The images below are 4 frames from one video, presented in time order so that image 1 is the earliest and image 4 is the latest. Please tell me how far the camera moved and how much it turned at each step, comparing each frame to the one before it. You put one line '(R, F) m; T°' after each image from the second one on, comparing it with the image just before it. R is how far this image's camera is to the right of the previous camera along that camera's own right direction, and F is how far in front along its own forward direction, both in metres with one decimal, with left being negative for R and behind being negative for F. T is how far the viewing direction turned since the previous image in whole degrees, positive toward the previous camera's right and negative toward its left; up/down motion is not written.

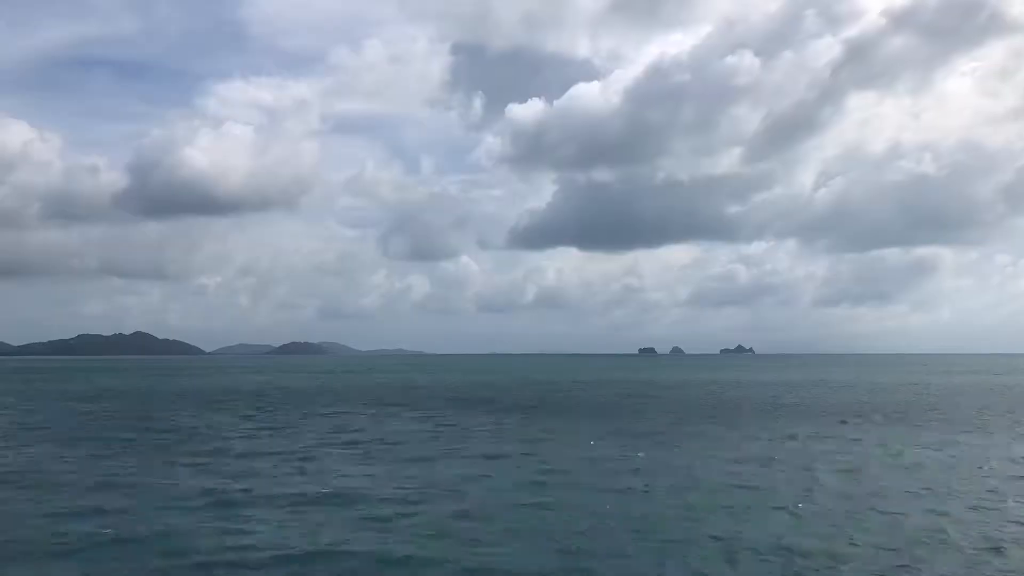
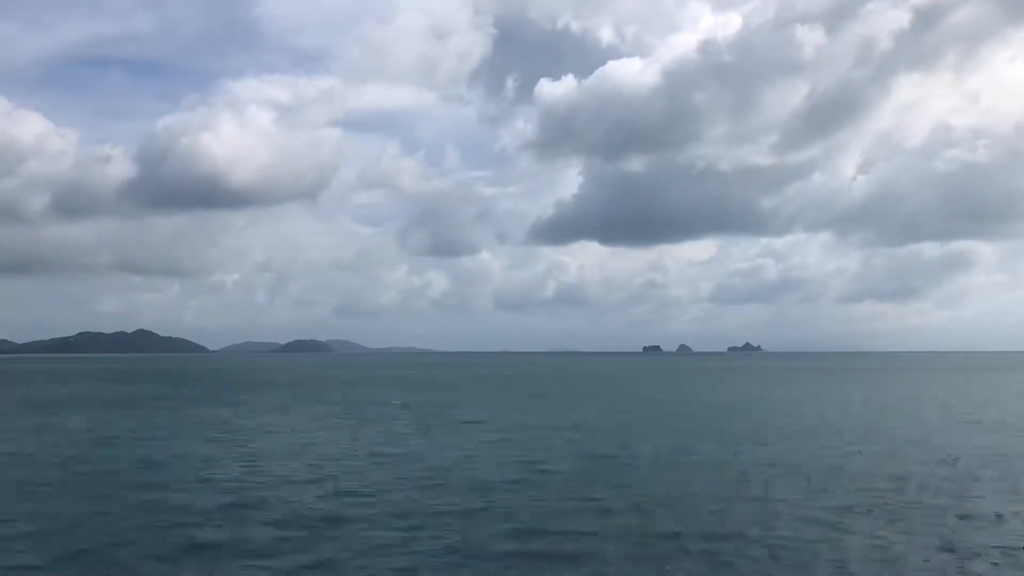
(+1.2, +3.0) m; -1°
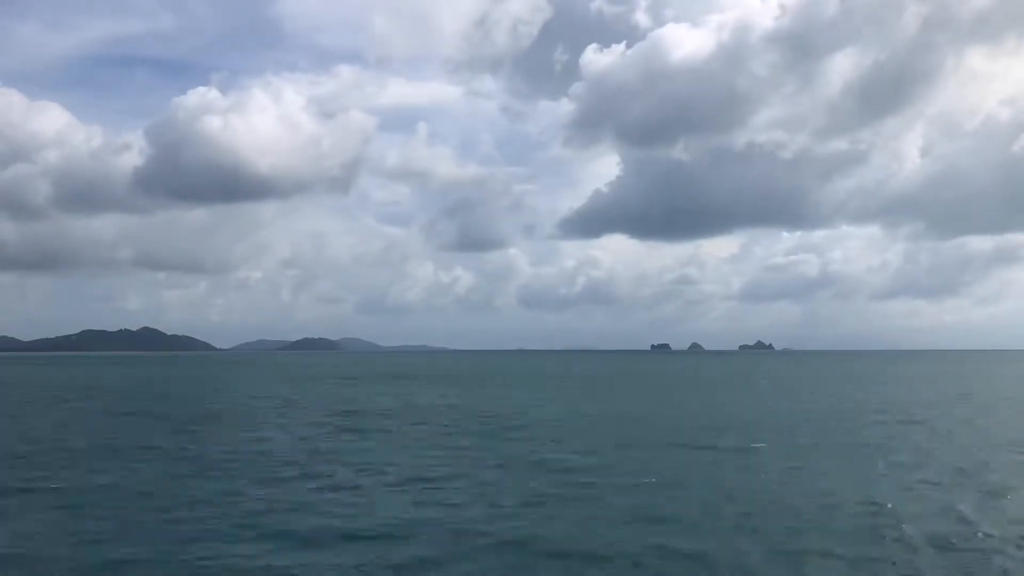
(+7.4, +5.6) m; -3°
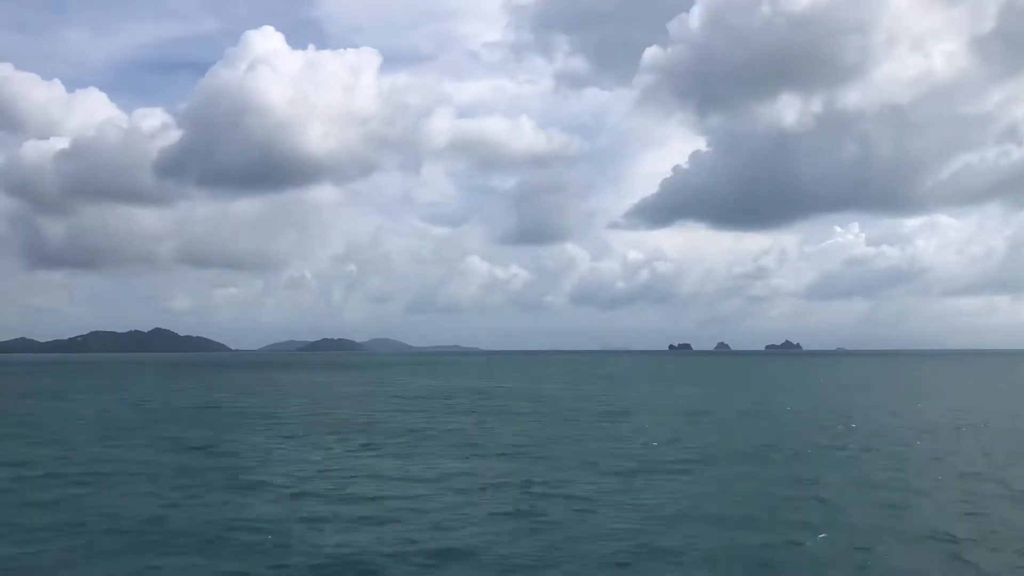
(+13.5, +12.0) m; -6°
